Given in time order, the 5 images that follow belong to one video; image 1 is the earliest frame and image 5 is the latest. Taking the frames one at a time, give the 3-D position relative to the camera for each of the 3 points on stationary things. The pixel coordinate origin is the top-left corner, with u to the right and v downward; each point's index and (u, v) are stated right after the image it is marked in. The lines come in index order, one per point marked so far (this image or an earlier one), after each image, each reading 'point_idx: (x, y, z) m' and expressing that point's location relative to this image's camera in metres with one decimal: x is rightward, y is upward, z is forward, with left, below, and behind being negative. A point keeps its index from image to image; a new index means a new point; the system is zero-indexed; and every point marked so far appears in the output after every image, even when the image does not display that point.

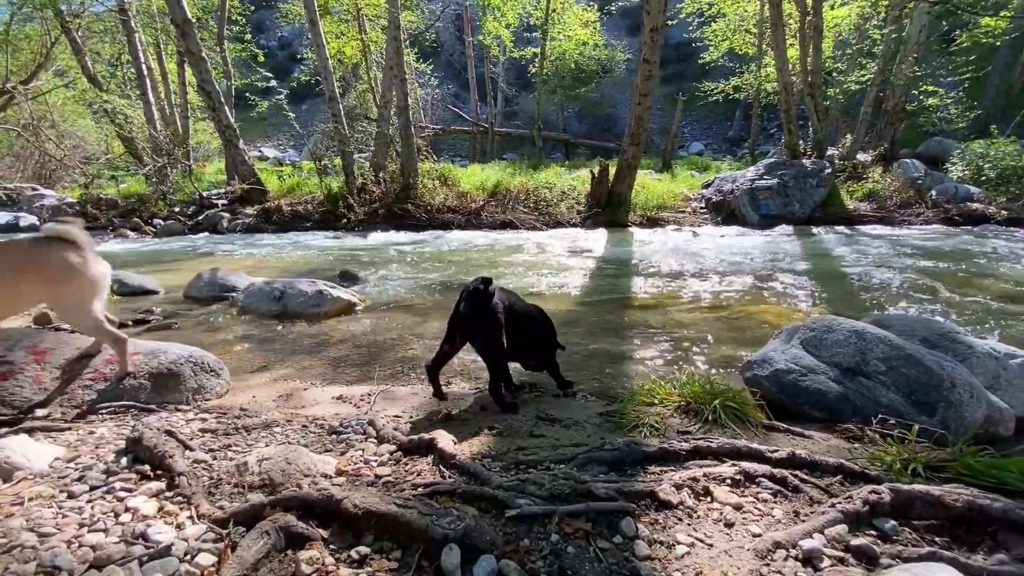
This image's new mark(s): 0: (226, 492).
0: (-1.1, -0.8, +1.9) m
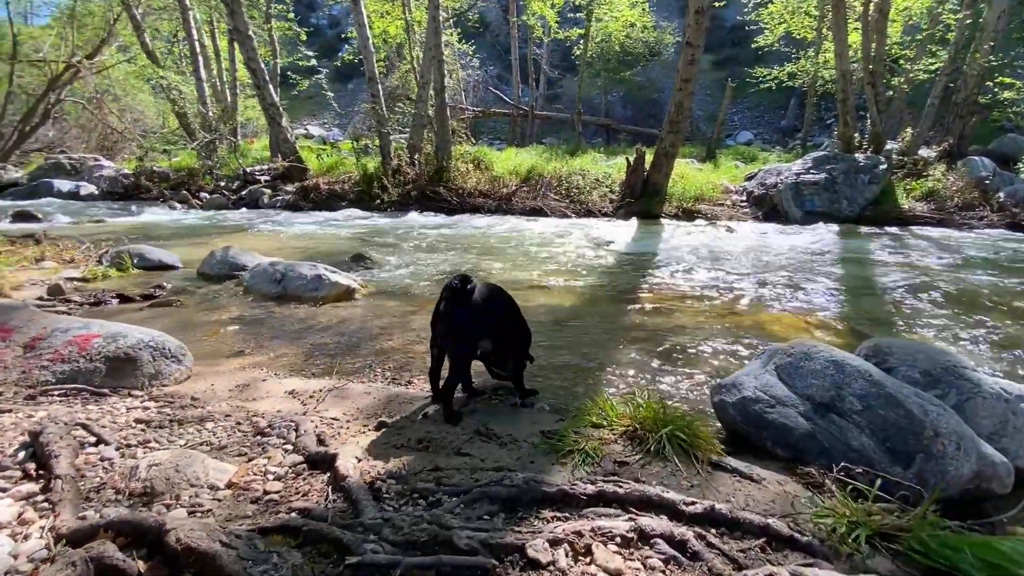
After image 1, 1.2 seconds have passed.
0: (-1.6, -0.8, +1.9) m
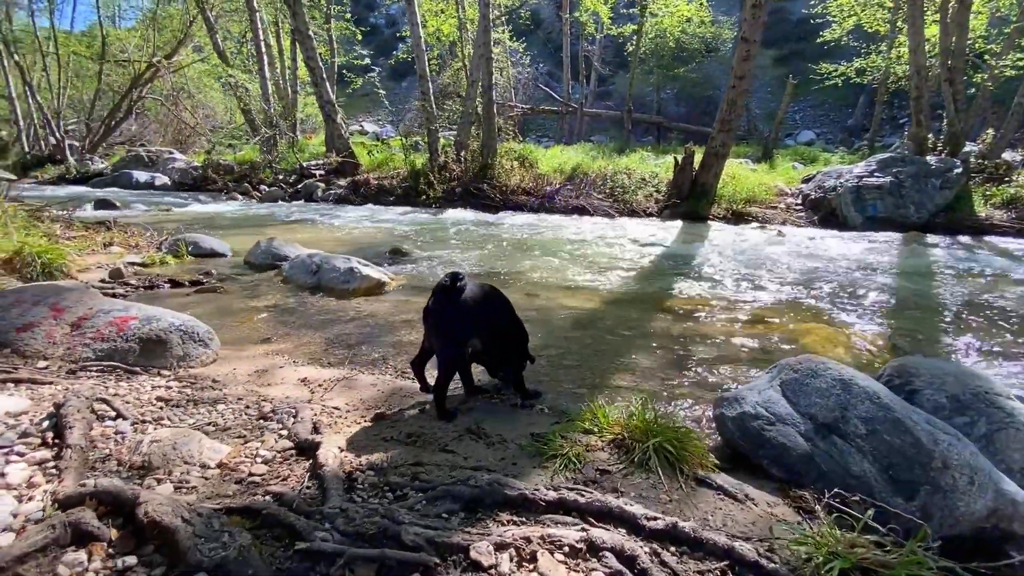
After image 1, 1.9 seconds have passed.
0: (-1.7, -0.8, +2.0) m
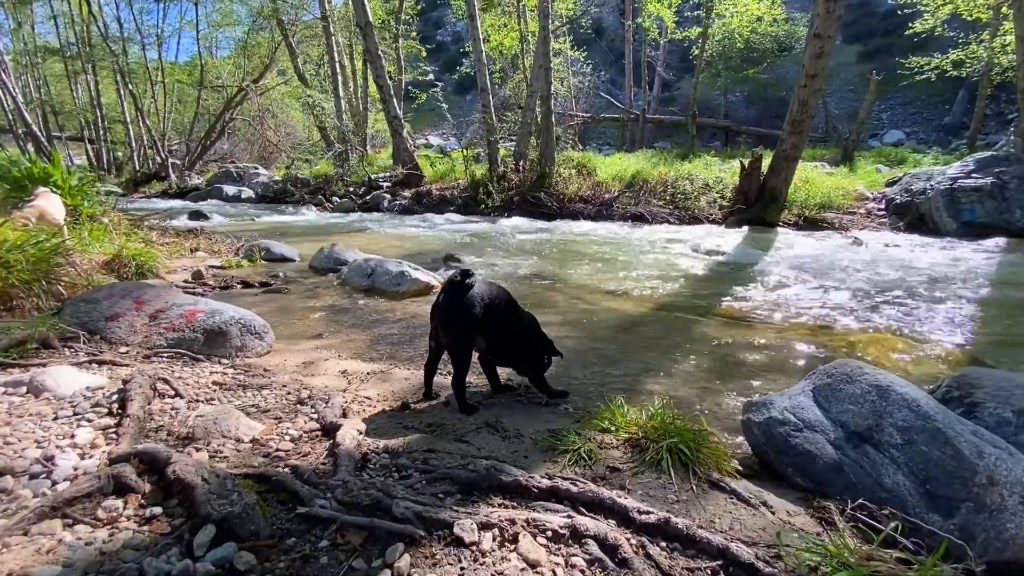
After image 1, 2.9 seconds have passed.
0: (-1.7, -0.7, +2.3) m
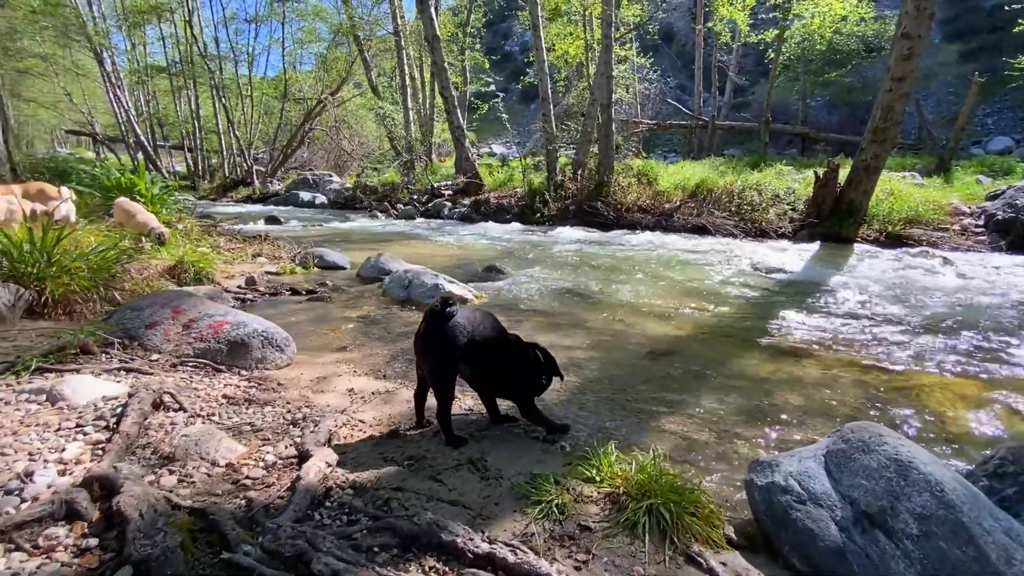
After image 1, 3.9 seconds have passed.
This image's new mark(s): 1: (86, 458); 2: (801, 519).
0: (-1.8, -0.8, +2.4) m
1: (-2.0, -0.8, +2.3) m
2: (+1.2, -1.0, +2.0) m
